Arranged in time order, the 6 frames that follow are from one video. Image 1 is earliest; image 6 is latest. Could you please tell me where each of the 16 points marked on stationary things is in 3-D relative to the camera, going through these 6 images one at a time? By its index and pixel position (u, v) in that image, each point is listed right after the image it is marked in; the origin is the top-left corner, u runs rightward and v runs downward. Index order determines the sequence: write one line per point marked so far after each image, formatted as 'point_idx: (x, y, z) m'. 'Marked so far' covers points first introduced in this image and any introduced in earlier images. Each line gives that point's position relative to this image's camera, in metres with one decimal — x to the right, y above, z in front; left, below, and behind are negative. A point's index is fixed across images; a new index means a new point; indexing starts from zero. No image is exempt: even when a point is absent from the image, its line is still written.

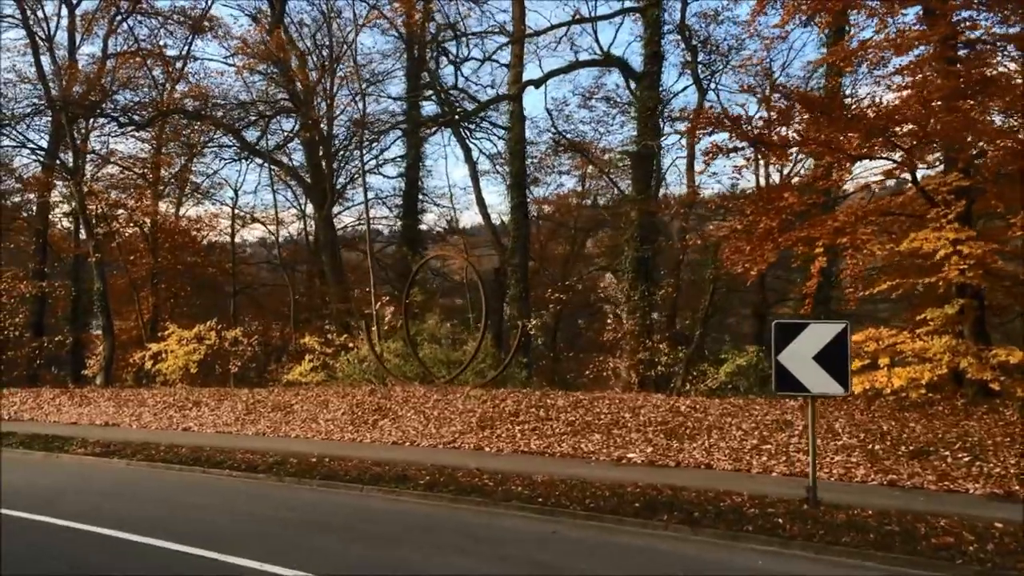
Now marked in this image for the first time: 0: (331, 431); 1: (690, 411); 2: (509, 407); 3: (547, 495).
0: (-3.7, -2.9, +18.2) m
1: (+3.1, -2.1, +15.7) m
2: (0.0, -2.3, +17.6) m
3: (+0.4, -2.5, +10.8) m
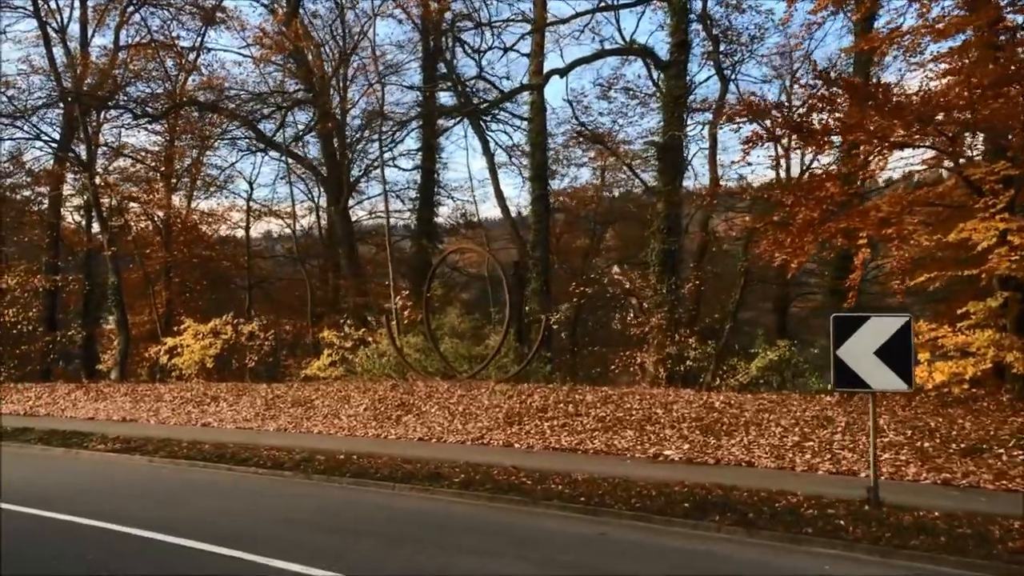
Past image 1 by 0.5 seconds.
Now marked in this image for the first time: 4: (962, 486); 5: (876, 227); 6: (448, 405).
0: (-3.1, -2.8, +17.8) m
1: (+3.6, -2.0, +15.3) m
2: (+0.5, -2.2, +17.3) m
3: (+0.9, -2.4, +10.5) m
4: (+5.2, -2.3, +10.4) m
5: (+5.4, +0.9, +13.4) m
6: (-1.3, -2.4, +18.2) m
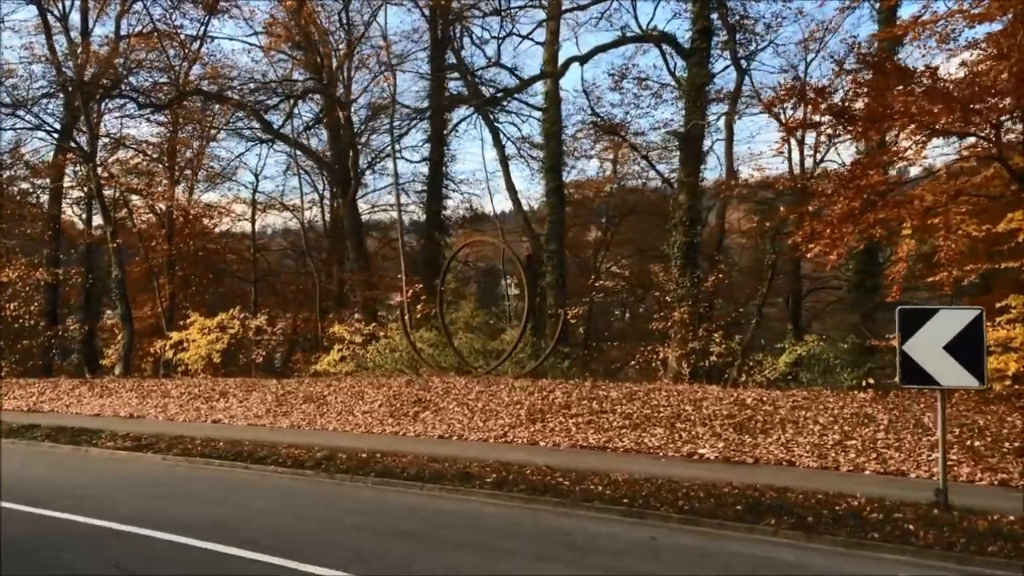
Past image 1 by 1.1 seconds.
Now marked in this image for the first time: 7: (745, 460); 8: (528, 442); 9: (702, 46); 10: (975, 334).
0: (-2.7, -2.6, +17.3) m
1: (+4.1, -1.9, +14.8) m
2: (+0.9, -2.1, +16.8) m
3: (+1.3, -2.3, +10.0) m
4: (+5.6, -2.2, +9.9) m
5: (+5.8, +1.0, +12.9) m
6: (-0.9, -2.2, +17.8) m
7: (+3.2, -2.4, +12.3) m
8: (+0.3, -2.5, +14.7) m
9: (+4.1, +5.3, +19.6) m
10: (+4.3, -0.4, +8.3) m
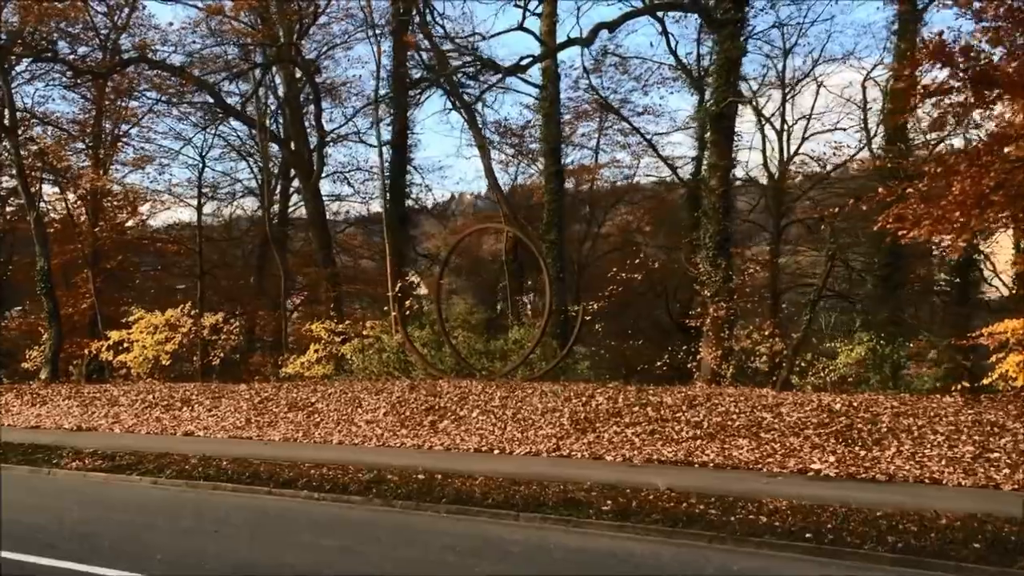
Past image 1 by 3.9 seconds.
0: (-2.1, -2.5, +14.9) m
1: (+4.9, -1.8, +13.1) m
2: (+1.5, -1.9, +14.8) m
3: (+2.7, -2.2, +8.0) m
4: (+7.0, -2.1, +8.4) m
5: (+6.9, +1.1, +11.4) m
6: (-0.4, -2.1, +15.5) m
7: (+4.3, -2.2, +10.6) m
8: (+1.1, -2.4, +12.6) m
9: (+4.5, +5.4, +17.9) m
10: (+5.8, -0.3, +6.7) m
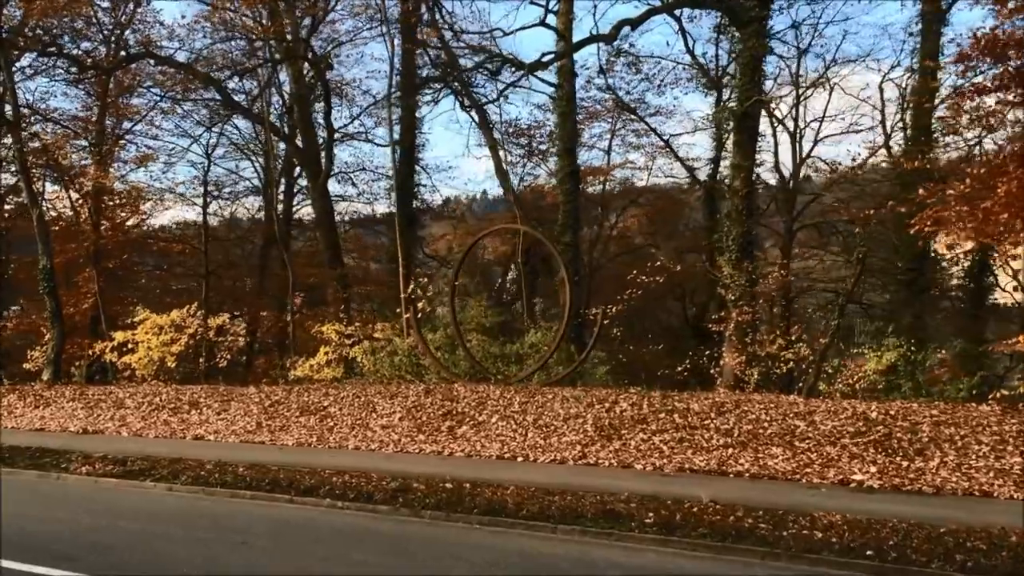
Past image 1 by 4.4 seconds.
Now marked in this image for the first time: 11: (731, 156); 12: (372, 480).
0: (-1.8, -2.5, +14.5) m
1: (+5.2, -1.8, +12.7) m
2: (+1.9, -2.0, +14.3) m
3: (+3.1, -2.2, +7.6) m
4: (+7.4, -2.1, +8.0) m
5: (+7.3, +1.1, +11.0) m
6: (0.0, -2.1, +15.1) m
7: (+4.6, -2.3, +10.2) m
8: (+1.5, -2.4, +12.2) m
9: (+4.9, +5.3, +17.5) m
10: (+6.2, -0.3, +6.3) m
11: (+4.3, +2.6, +17.7) m
12: (-1.7, -2.3, +10.7) m
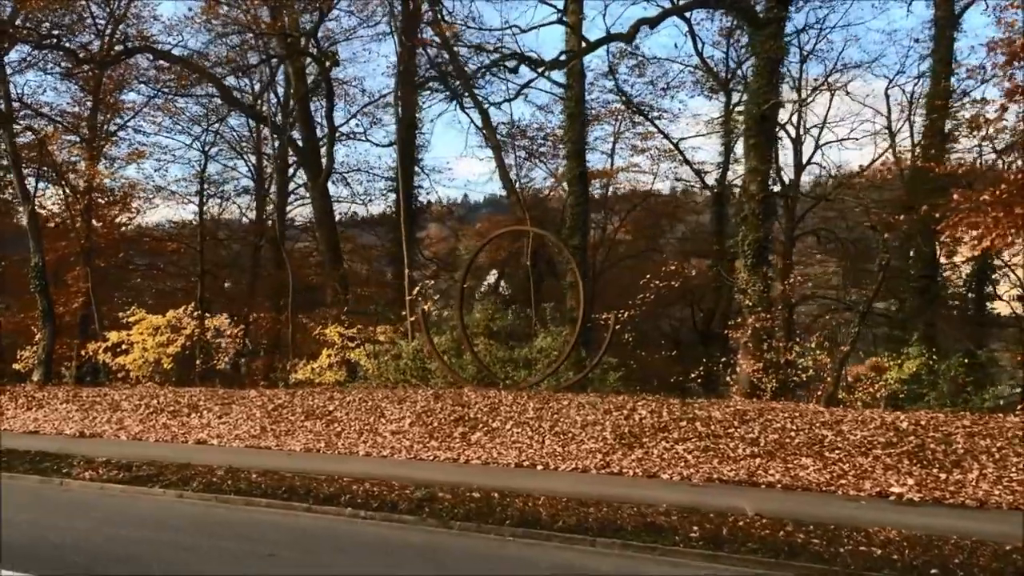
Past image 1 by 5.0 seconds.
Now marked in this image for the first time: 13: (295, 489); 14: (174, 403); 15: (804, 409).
0: (-1.6, -2.5, +14.0) m
1: (+5.5, -1.9, +12.4) m
2: (+2.1, -2.0, +14.0) m
3: (+3.4, -2.2, +7.3) m
4: (+7.7, -2.2, +7.8) m
5: (+7.6, +0.9, +10.8) m
6: (+0.2, -2.2, +14.7) m
7: (+5.0, -2.3, +9.9) m
8: (+1.8, -2.5, +11.8) m
9: (+5.2, +5.2, +17.3) m
10: (+6.6, -0.4, +6.0) m
11: (+4.6, +2.5, +17.4) m
12: (-1.4, -2.3, +10.2) m
13: (-2.5, -2.3, +10.3) m
14: (-6.9, -2.3, +18.3) m
15: (+4.5, -1.9, +14.1) m
